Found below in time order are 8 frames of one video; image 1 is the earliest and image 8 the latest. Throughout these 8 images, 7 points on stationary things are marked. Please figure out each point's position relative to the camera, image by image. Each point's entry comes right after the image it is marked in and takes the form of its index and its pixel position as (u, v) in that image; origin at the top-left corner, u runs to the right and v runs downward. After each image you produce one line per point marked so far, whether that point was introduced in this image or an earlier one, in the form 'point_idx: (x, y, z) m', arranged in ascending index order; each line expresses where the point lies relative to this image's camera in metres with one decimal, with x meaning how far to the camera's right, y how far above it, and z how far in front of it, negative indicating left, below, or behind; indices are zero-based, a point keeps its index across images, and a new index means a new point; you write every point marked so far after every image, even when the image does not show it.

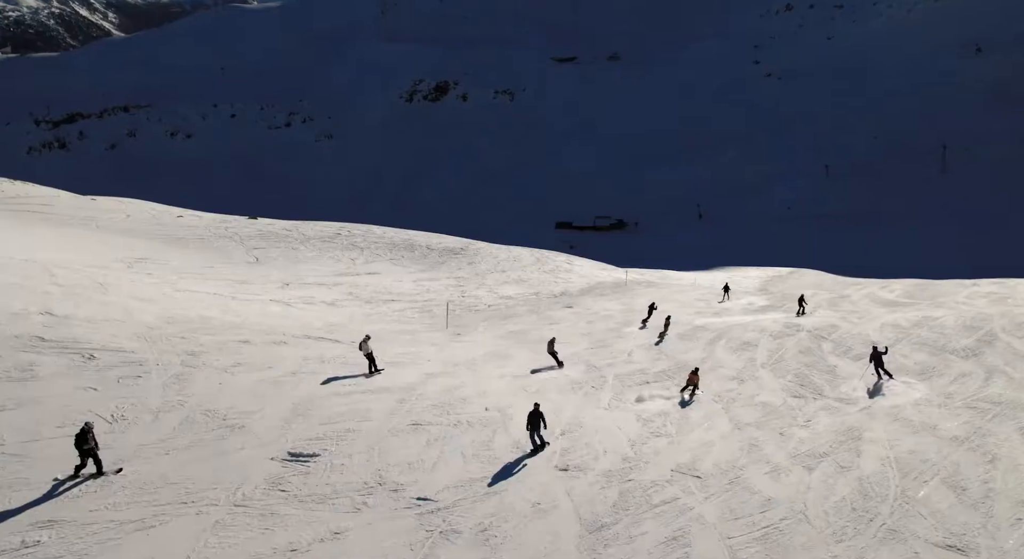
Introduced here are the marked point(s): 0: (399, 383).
0: (-2.4, -2.1, +16.5) m
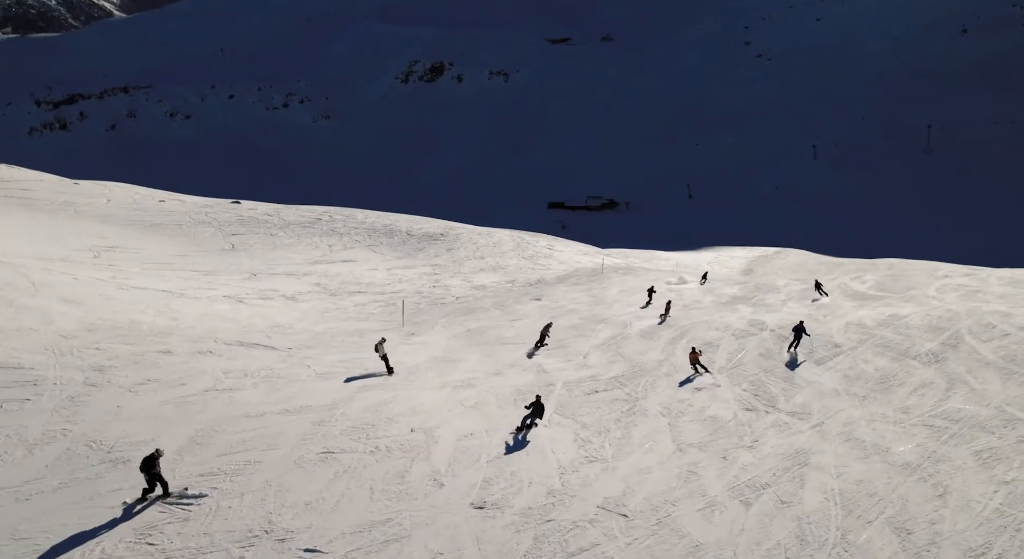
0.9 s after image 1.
0: (-3.7, -2.3, +15.4) m
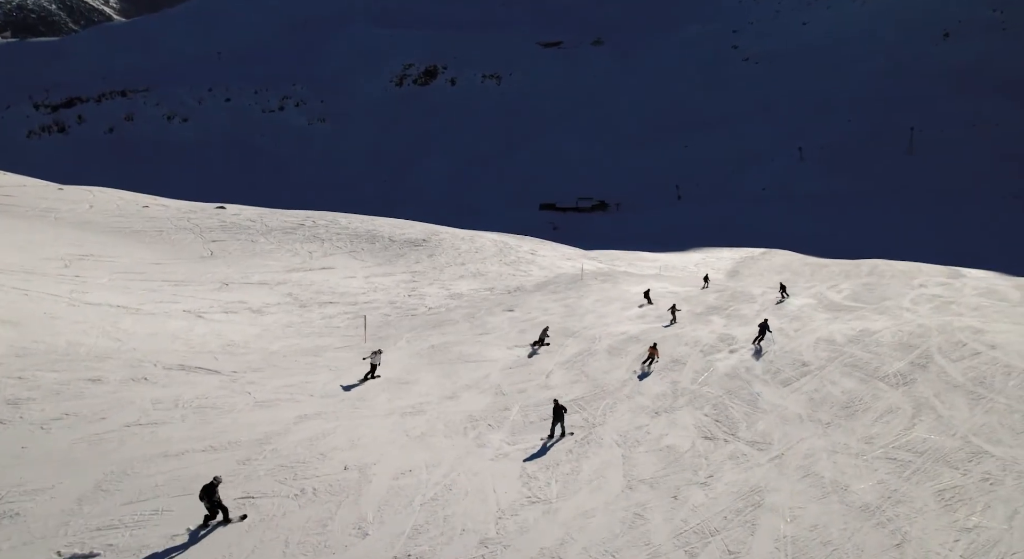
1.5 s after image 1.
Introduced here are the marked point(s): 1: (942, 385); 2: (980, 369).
0: (-4.7, -2.8, +14.5) m
1: (+9.5, -2.3, +16.9) m
2: (+10.9, -2.2, +17.9) m
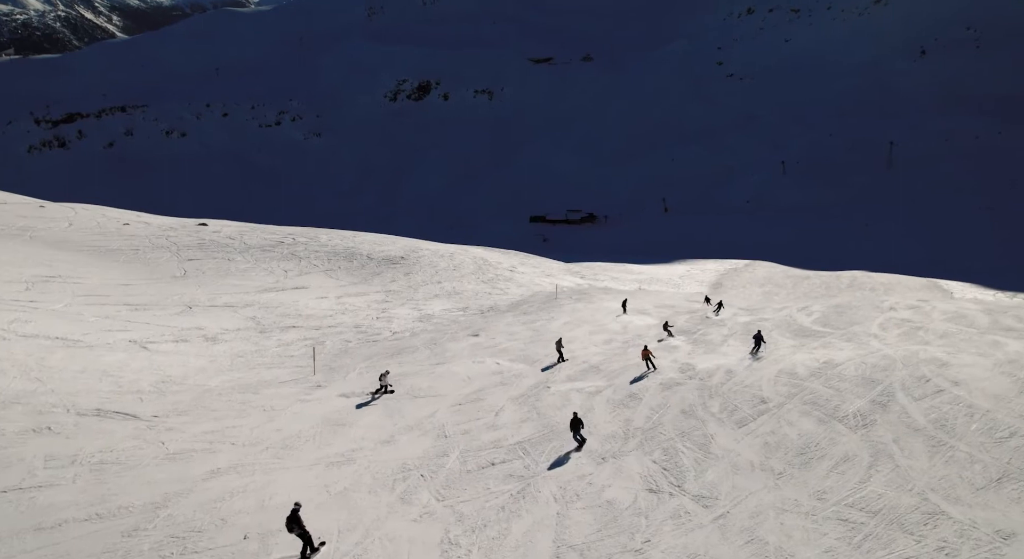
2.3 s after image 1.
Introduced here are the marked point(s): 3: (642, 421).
0: (-6.0, -3.5, +13.3) m
1: (+8.2, -3.1, +16.0) m
2: (+9.5, -3.0, +17.0) m
3: (+3.2, -3.5, +18.8) m
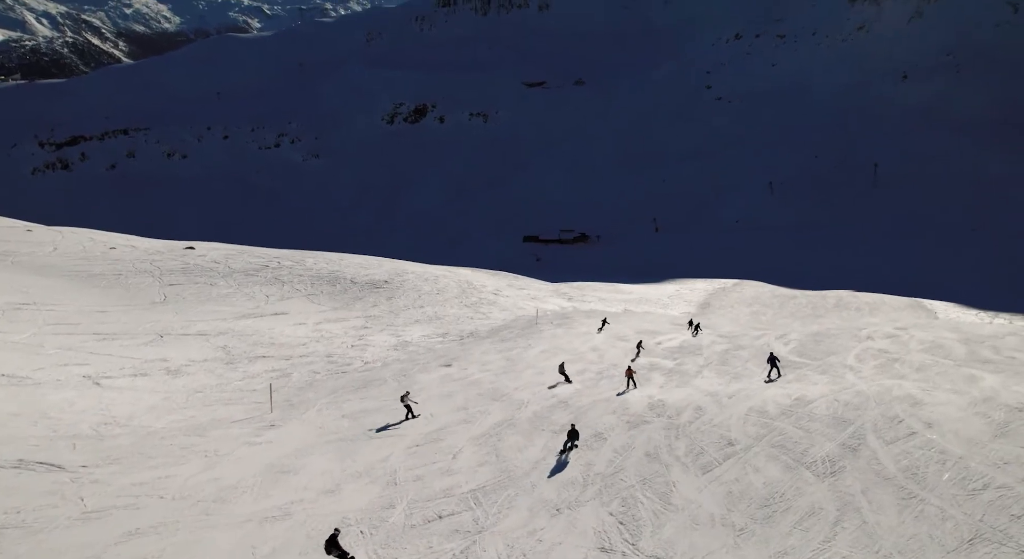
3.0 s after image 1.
0: (-6.9, -4.3, +12.2) m
1: (+7.1, -3.8, +15.1) m
2: (+8.5, -3.7, +16.2) m
3: (+2.1, -4.3, +17.9) m
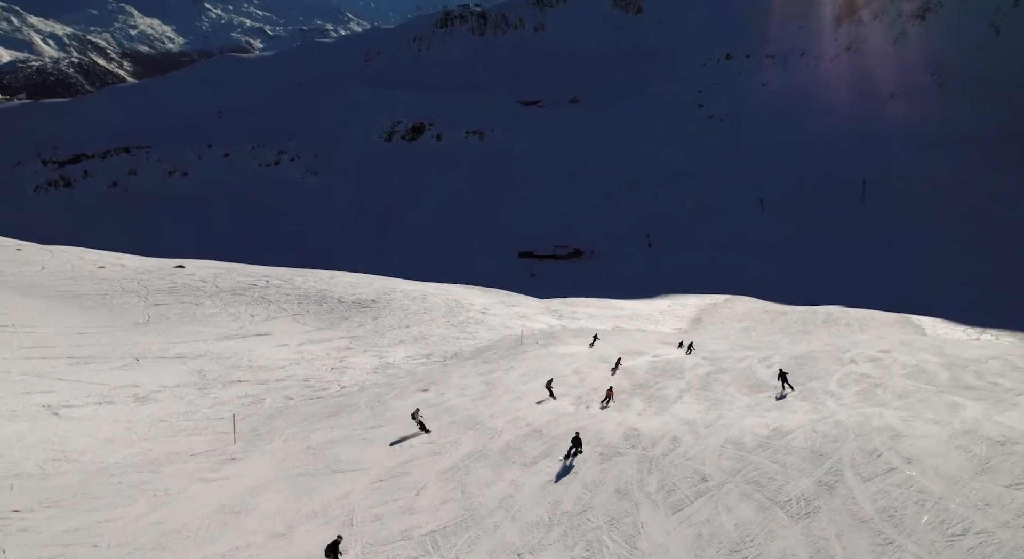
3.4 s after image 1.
0: (-7.7, -4.8, +11.3) m
1: (+6.4, -4.4, +14.4) m
2: (+7.7, -4.3, +15.5) m
3: (+1.3, -5.0, +17.1) m
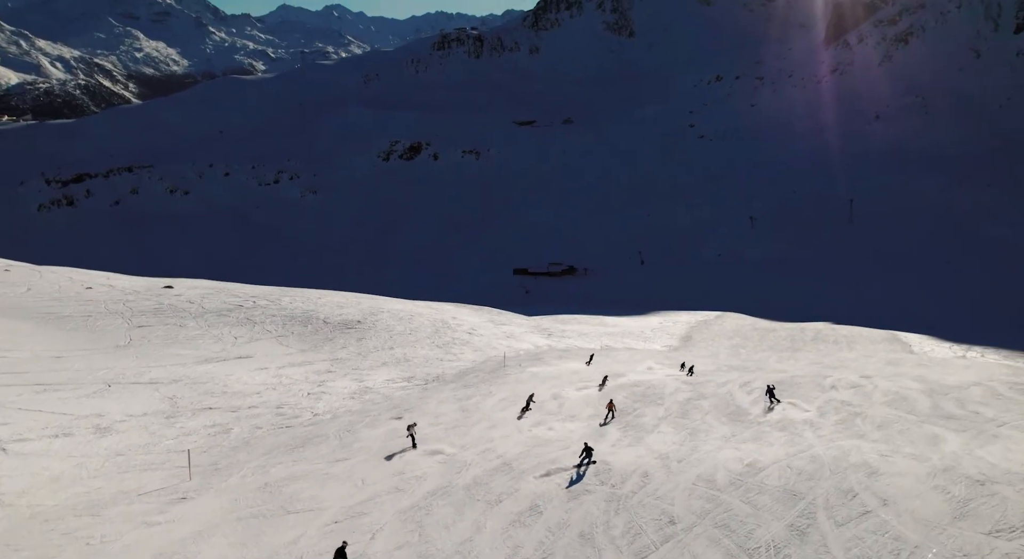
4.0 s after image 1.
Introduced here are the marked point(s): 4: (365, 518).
0: (-8.5, -5.4, +10.2) m
1: (+5.5, -5.0, +13.5) m
2: (+6.8, -4.9, +14.6) m
3: (+0.4, -5.6, +16.1) m
4: (-3.8, -6.2, +20.0) m
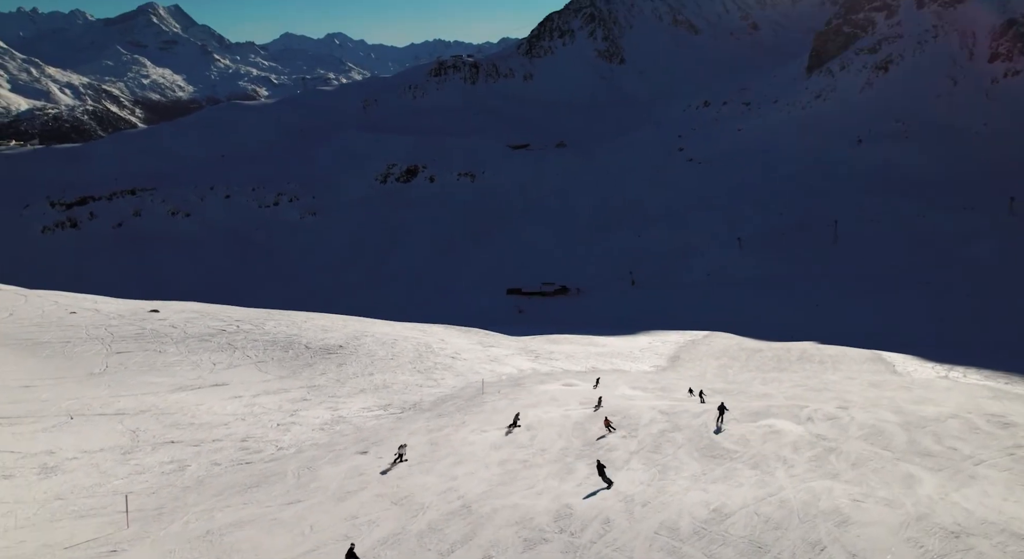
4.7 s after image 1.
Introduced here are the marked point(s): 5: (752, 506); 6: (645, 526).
0: (-9.5, -6.0, +8.8) m
1: (+4.4, -5.6, +12.4) m
2: (+5.7, -5.6, +13.5) m
3: (-0.7, -6.4, +14.8) m
4: (-5.0, -7.1, +18.7) m
5: (+5.7, -5.5, +18.8) m
6: (+3.3, -6.0, +19.0) m
